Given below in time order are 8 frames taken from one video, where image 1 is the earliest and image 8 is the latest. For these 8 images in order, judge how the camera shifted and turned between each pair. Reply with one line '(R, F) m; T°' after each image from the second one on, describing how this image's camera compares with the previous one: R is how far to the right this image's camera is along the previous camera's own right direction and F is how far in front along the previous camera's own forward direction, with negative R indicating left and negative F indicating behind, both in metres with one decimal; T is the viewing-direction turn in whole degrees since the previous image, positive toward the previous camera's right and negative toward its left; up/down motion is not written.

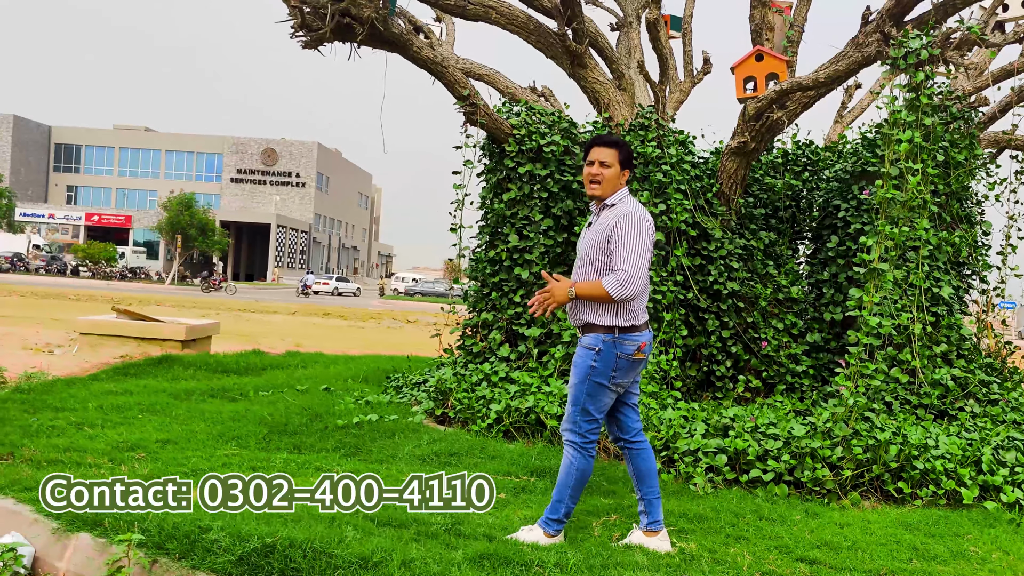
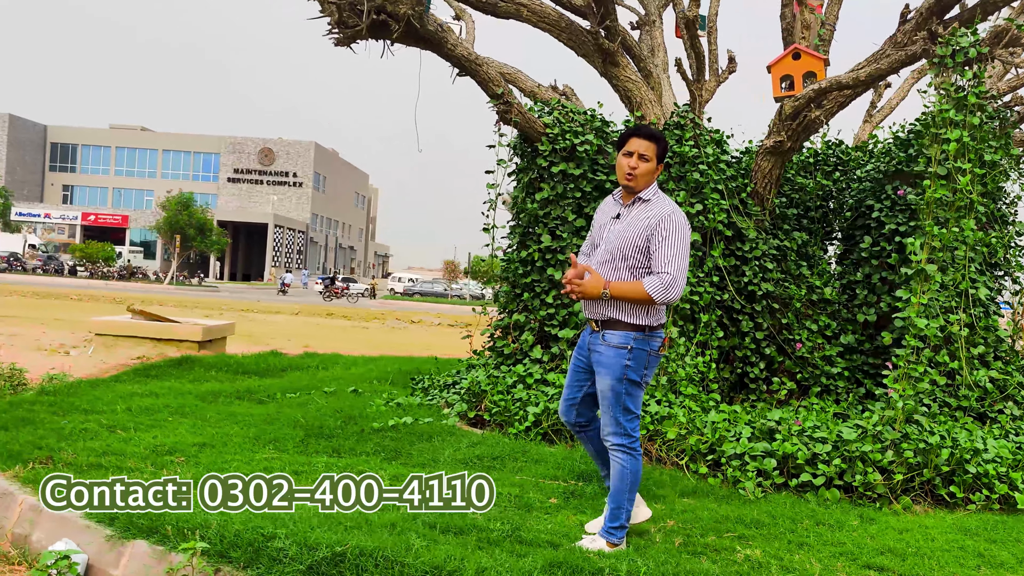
(-0.3, +0.1) m; 0°
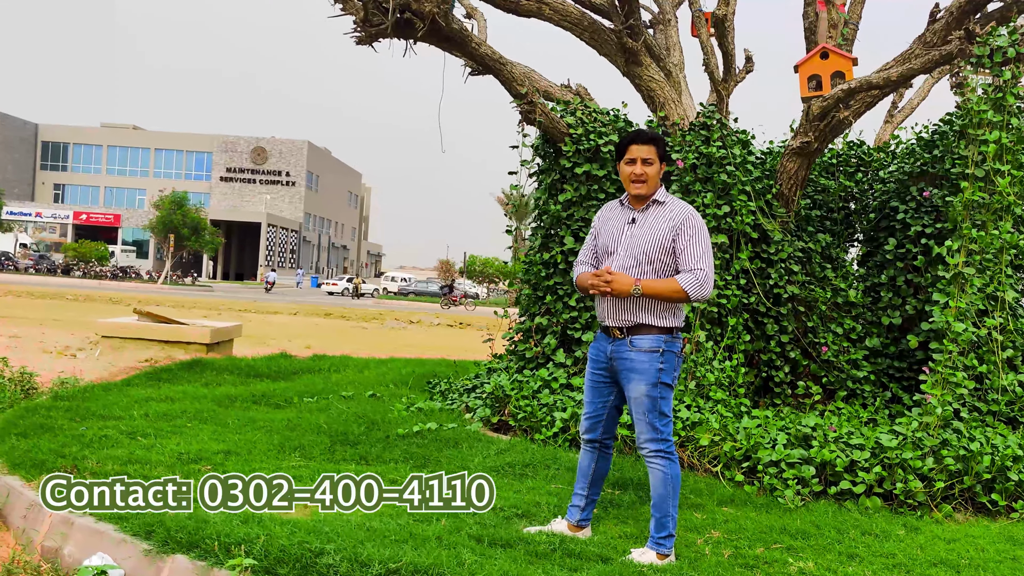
(-0.2, +0.1) m; 0°
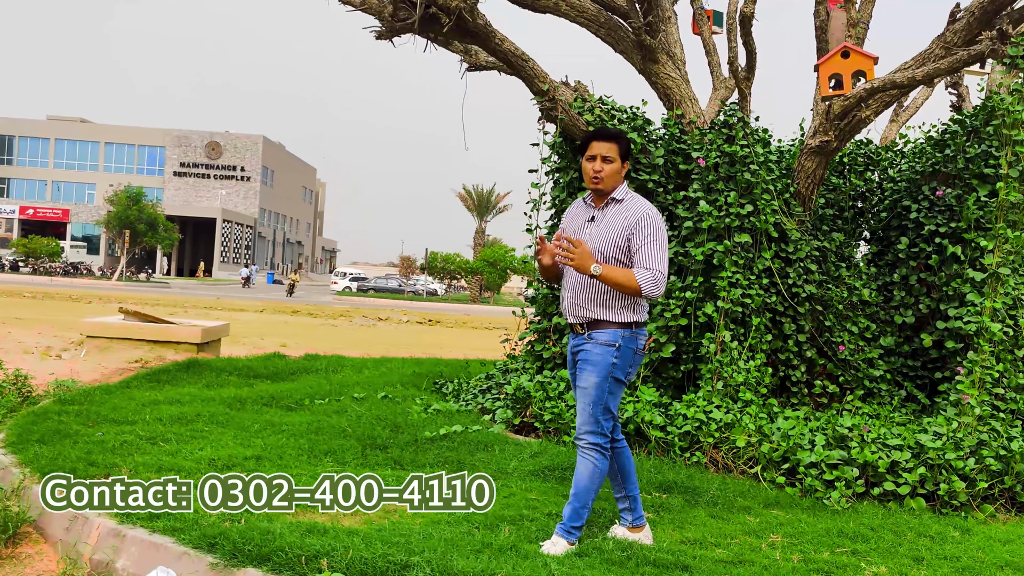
(-0.4, +0.1) m; +2°
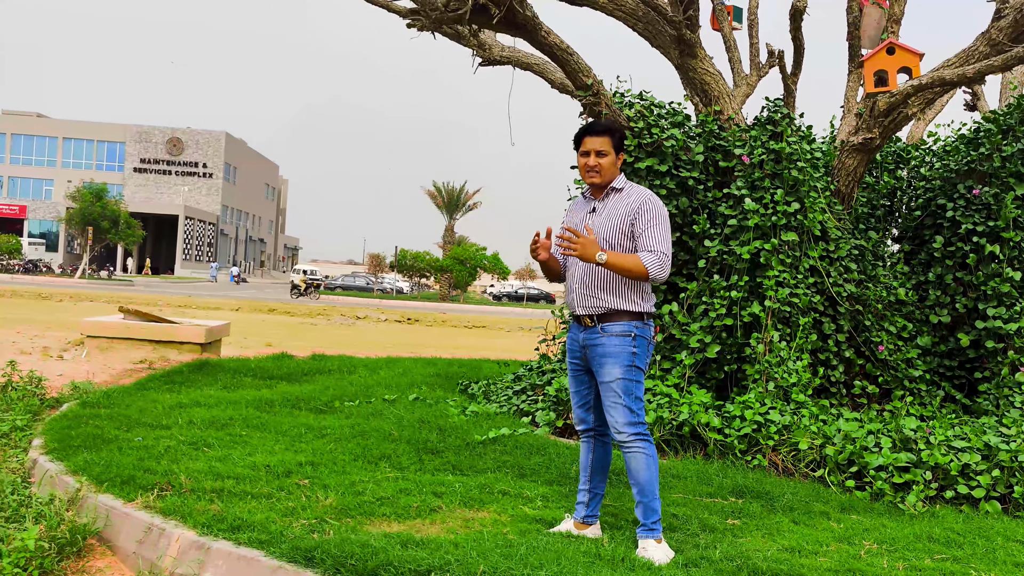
(-0.5, +0.1) m; +2°
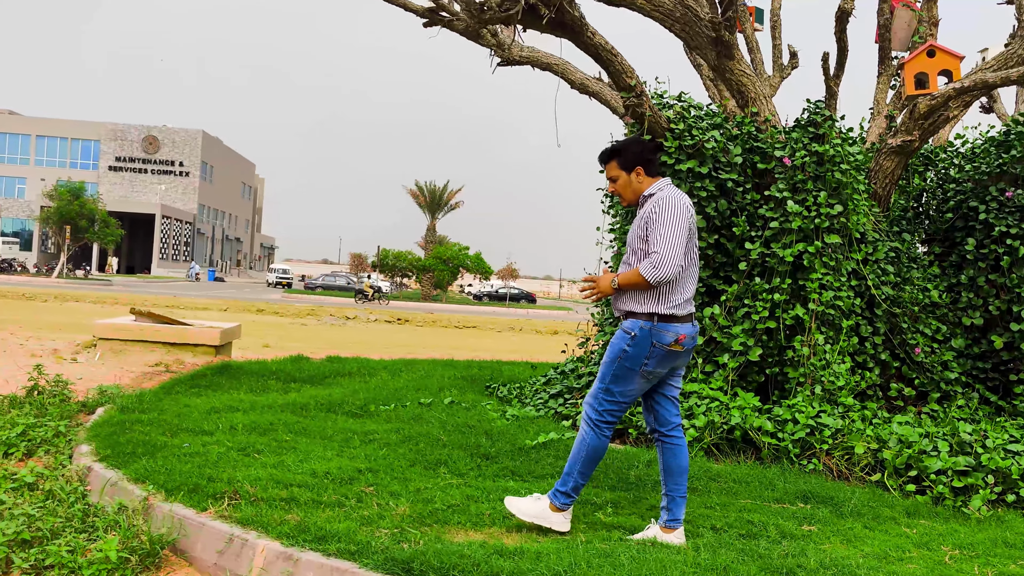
(-0.4, +0.1) m; +1°
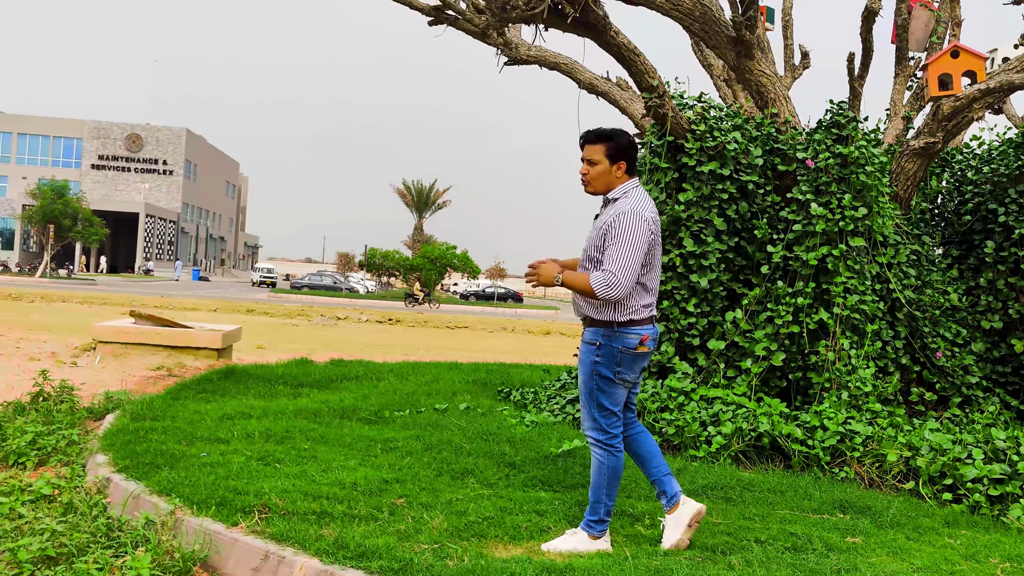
(-0.2, +0.1) m; +1°
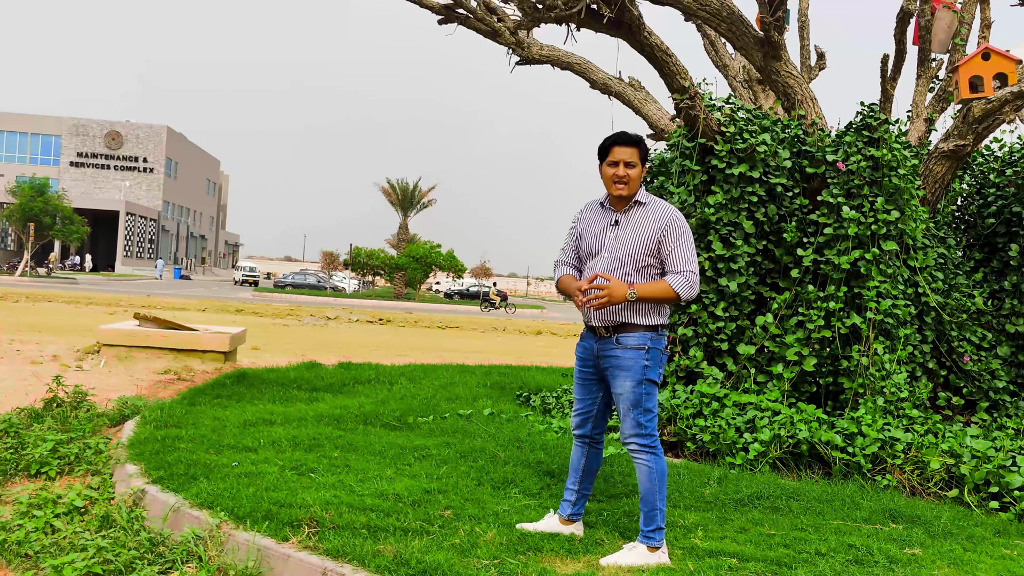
(-0.3, +0.1) m; +1°
